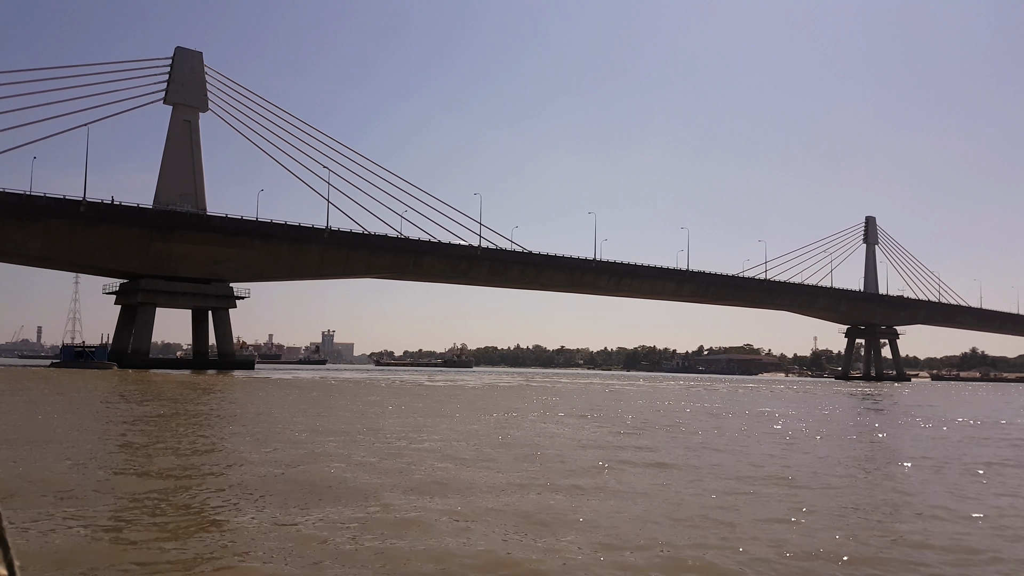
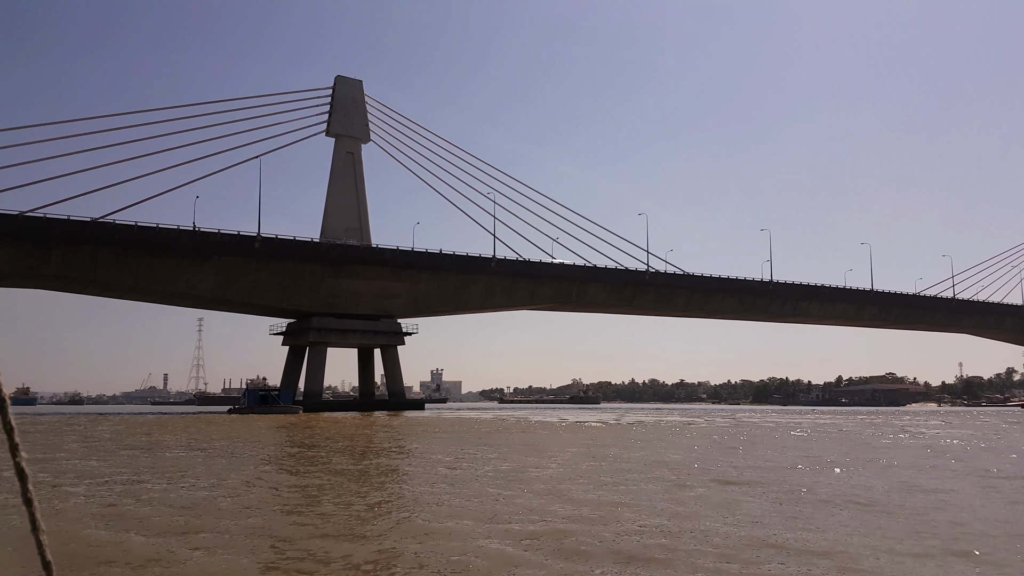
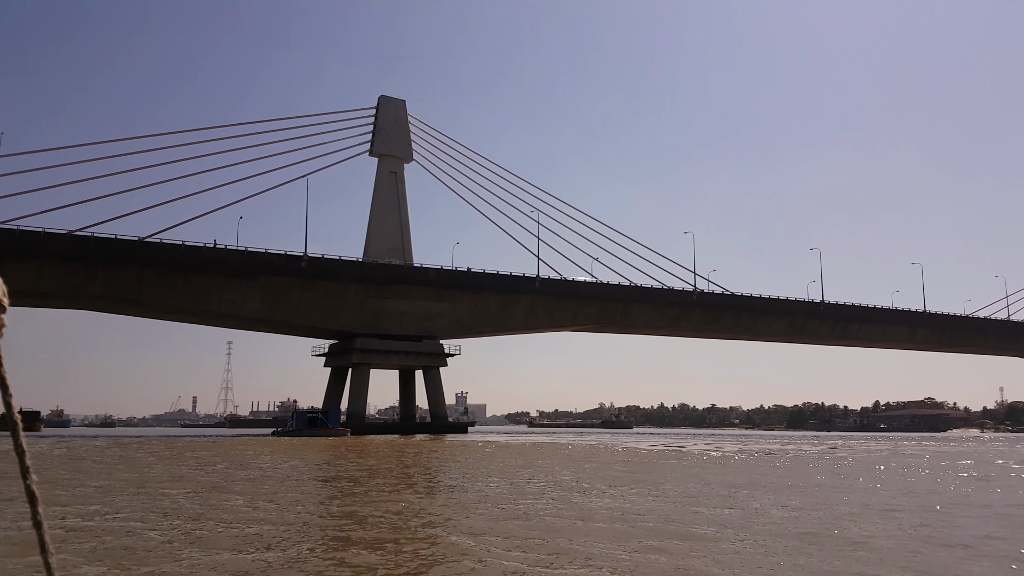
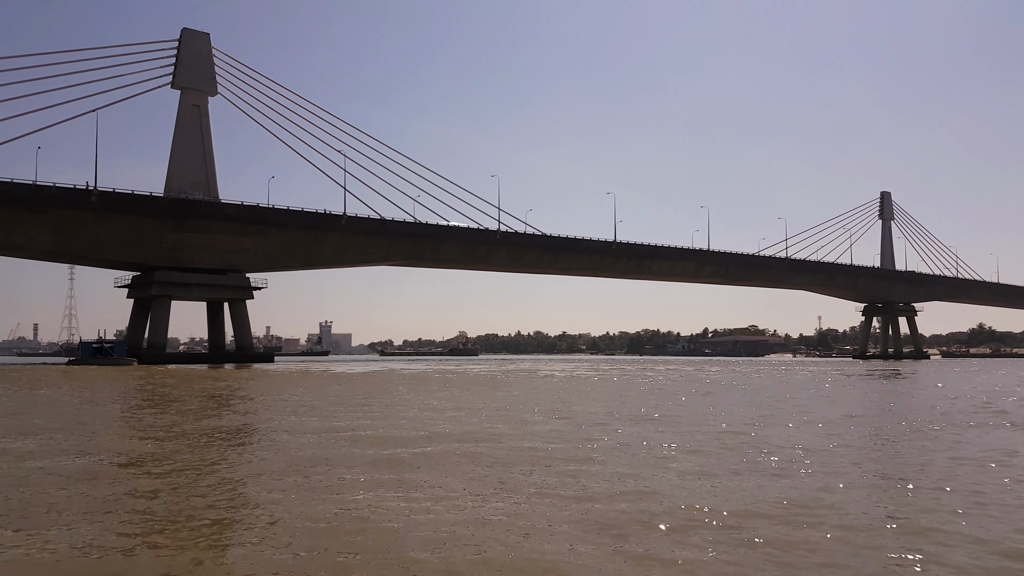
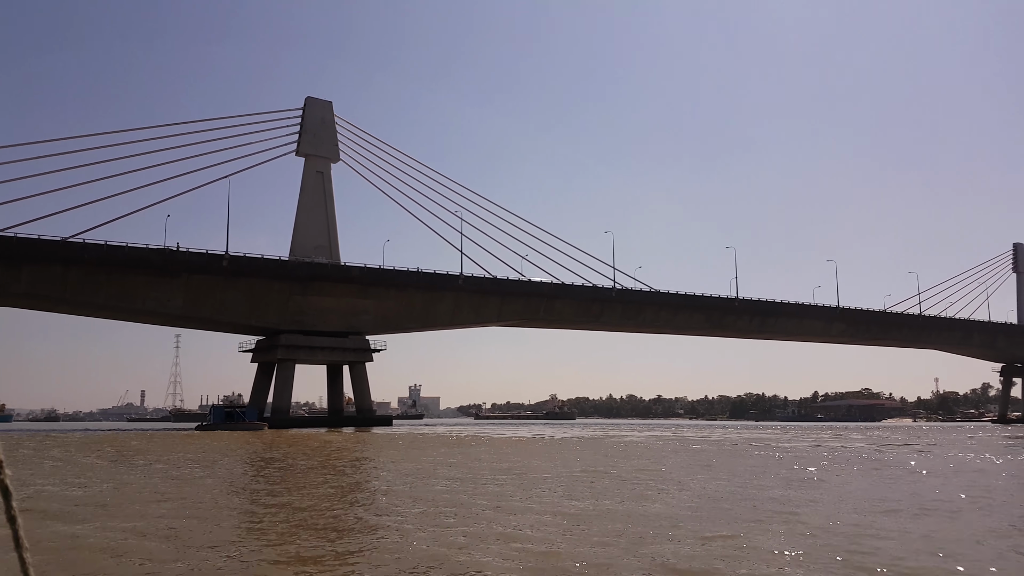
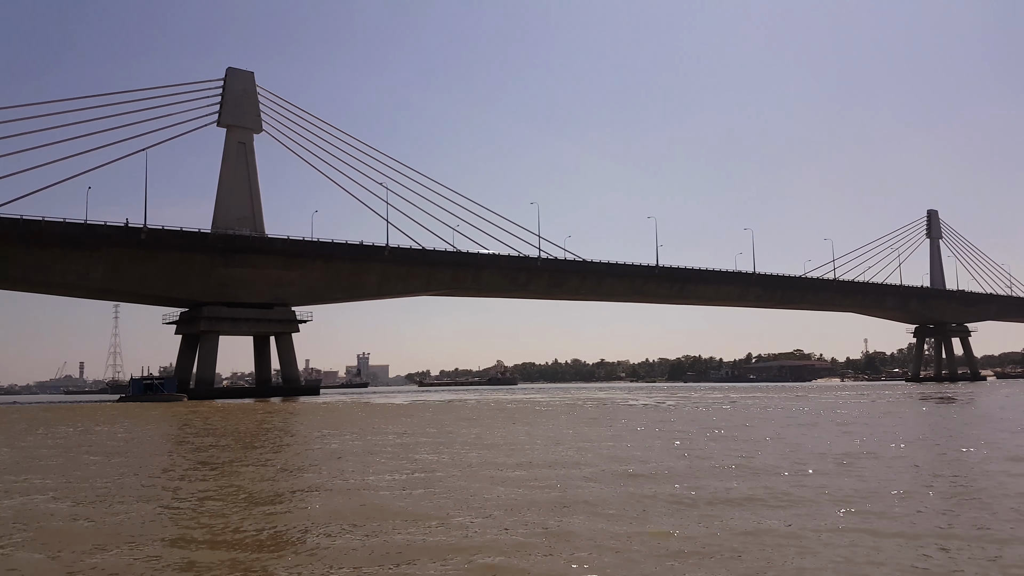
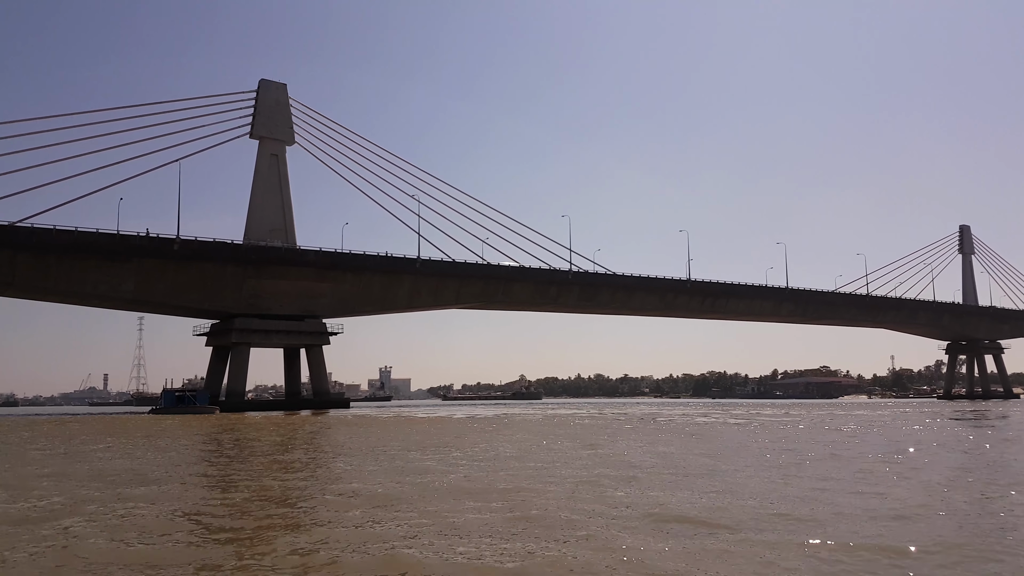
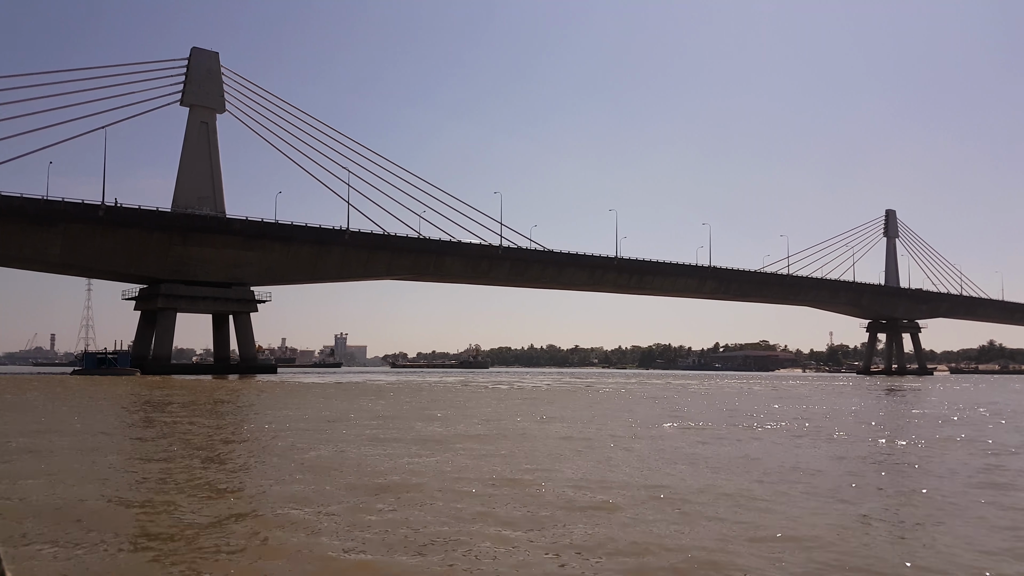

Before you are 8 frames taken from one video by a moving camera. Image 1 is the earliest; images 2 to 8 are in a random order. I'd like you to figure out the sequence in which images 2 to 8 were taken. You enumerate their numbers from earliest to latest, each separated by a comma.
8, 4, 6, 7, 5, 2, 3
